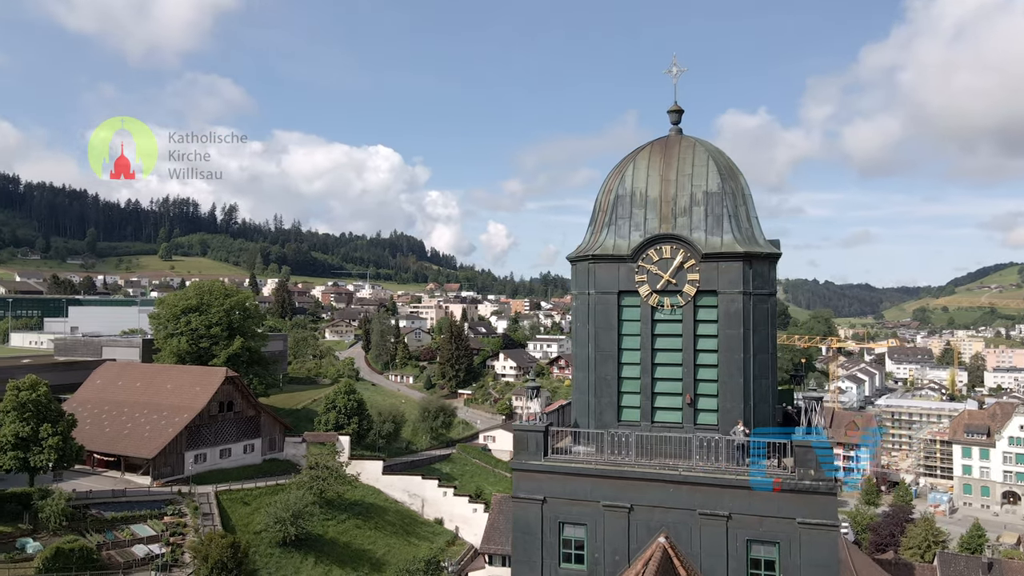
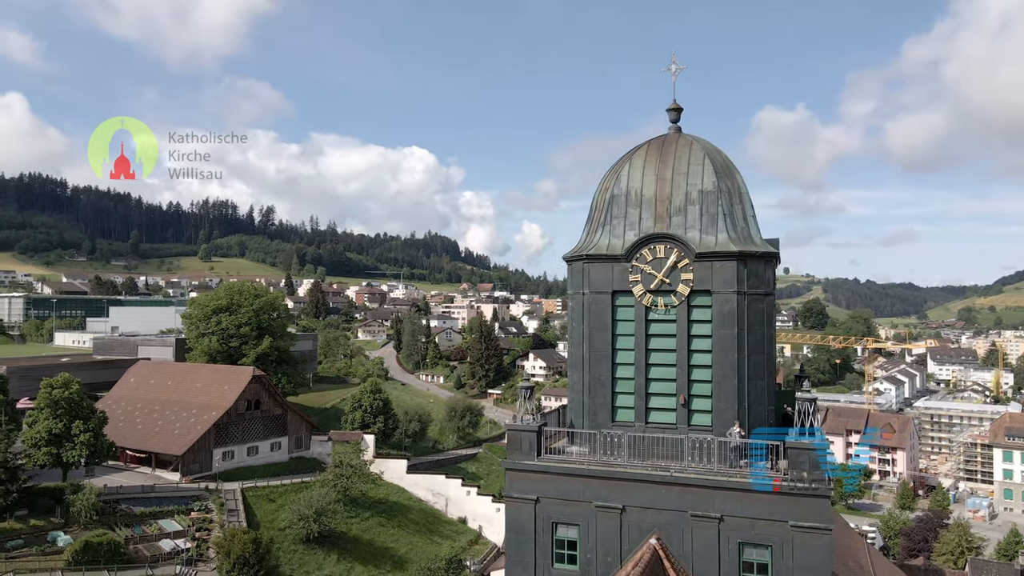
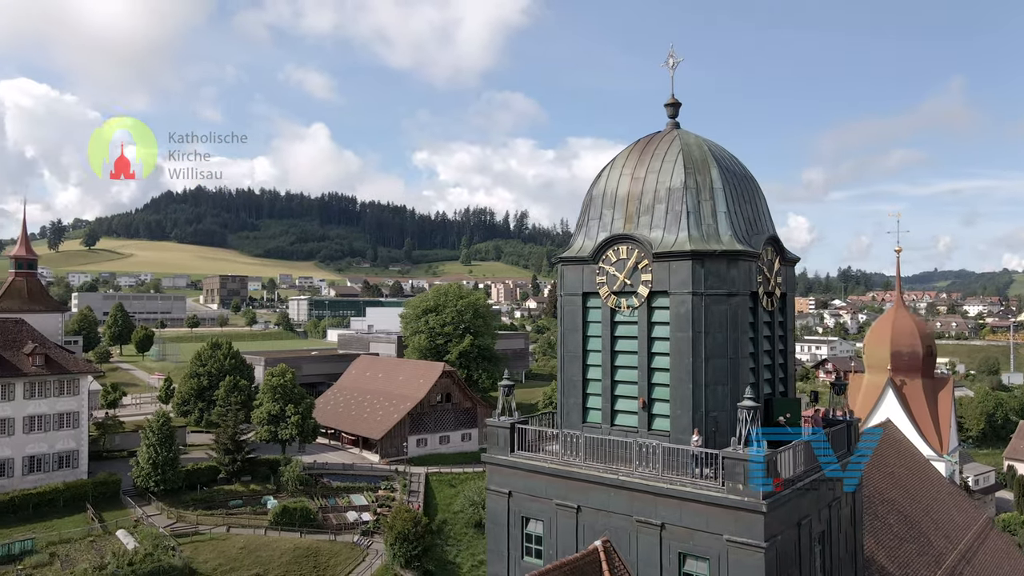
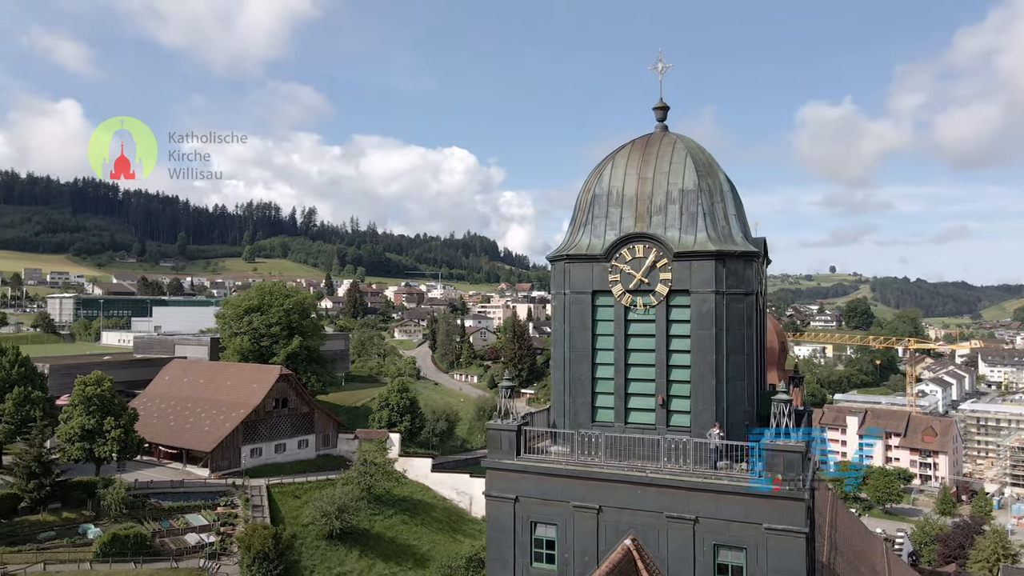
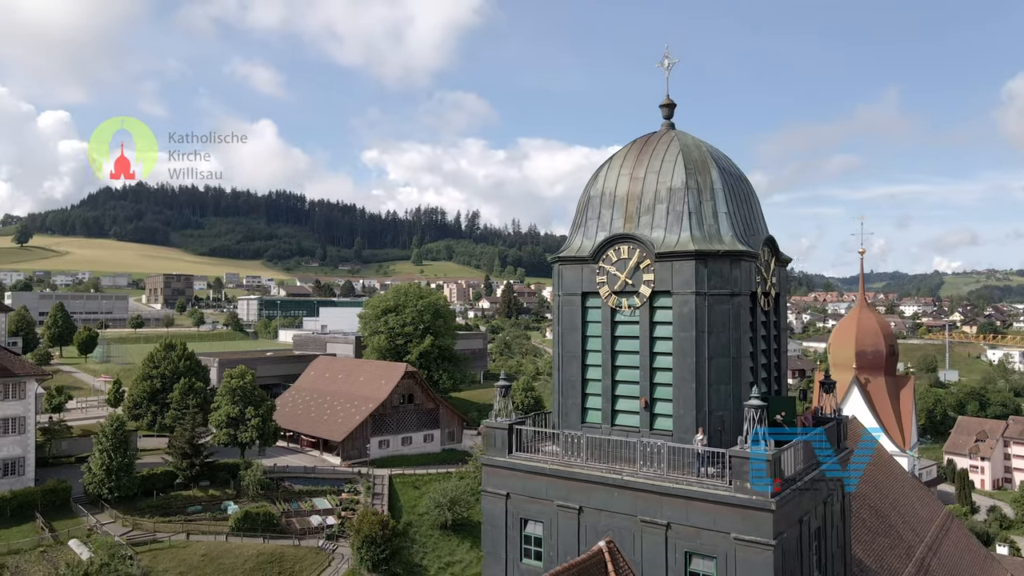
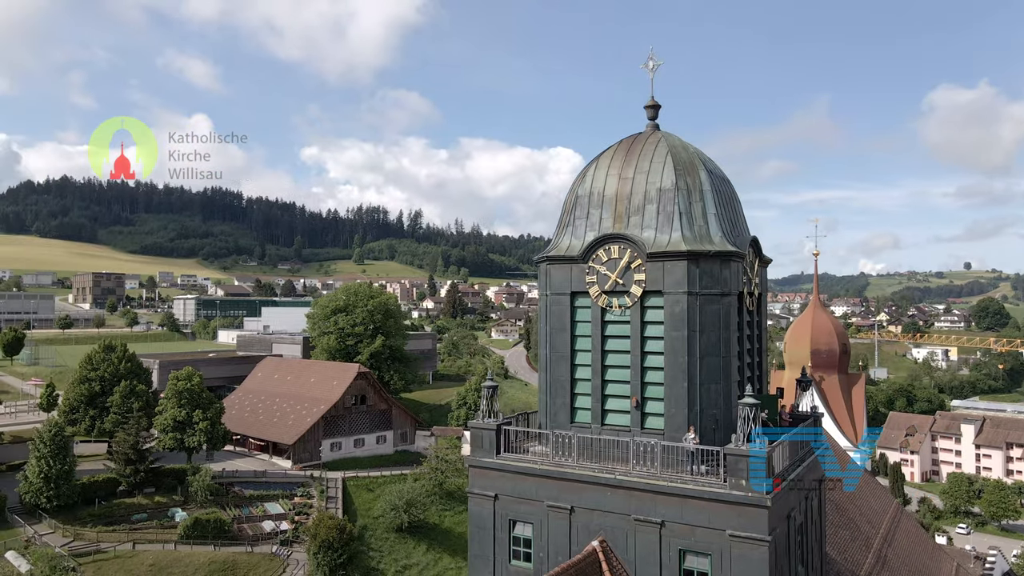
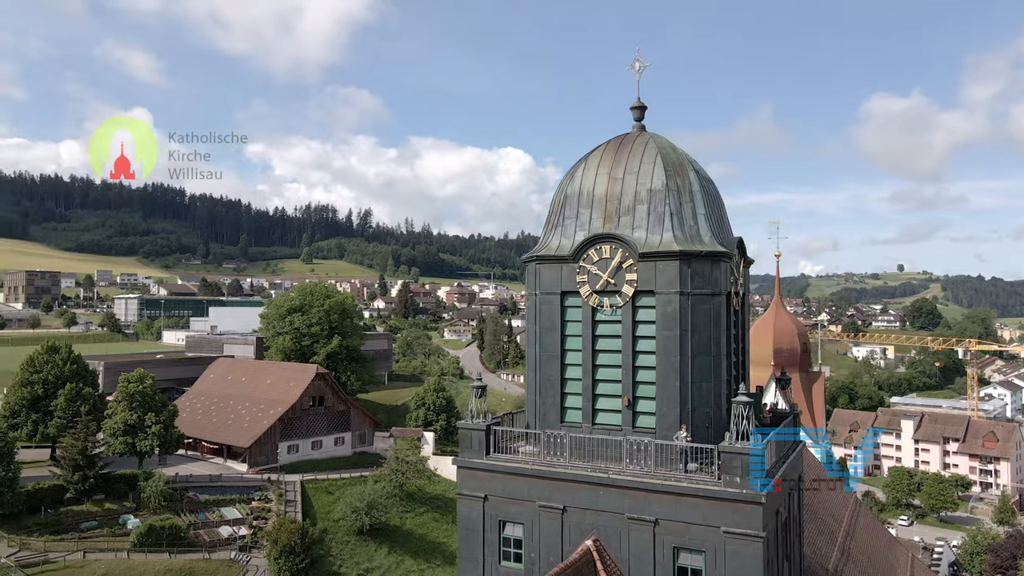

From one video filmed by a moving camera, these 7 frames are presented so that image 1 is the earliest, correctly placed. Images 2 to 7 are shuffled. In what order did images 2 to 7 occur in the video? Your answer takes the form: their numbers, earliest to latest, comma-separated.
2, 4, 7, 6, 5, 3
